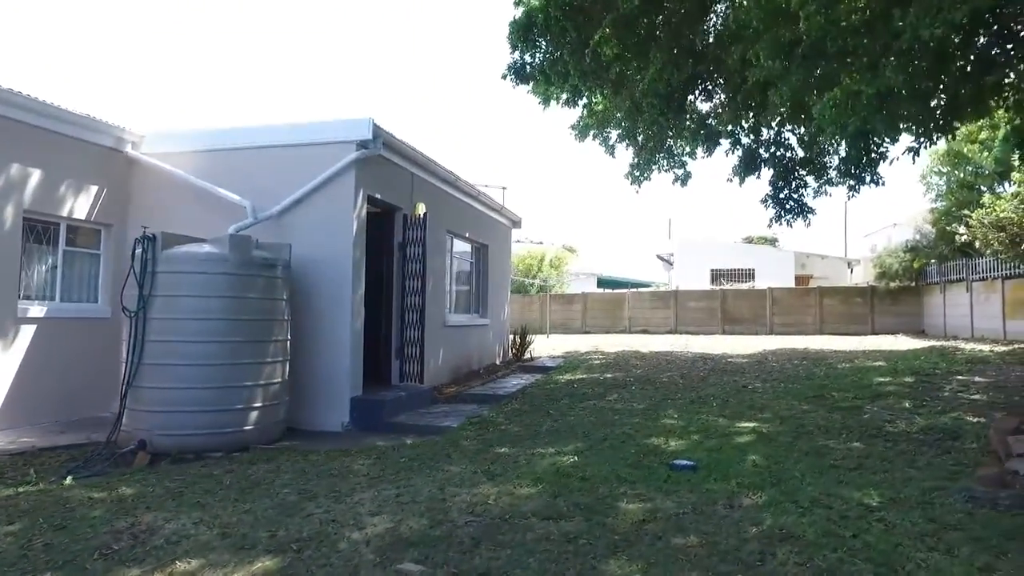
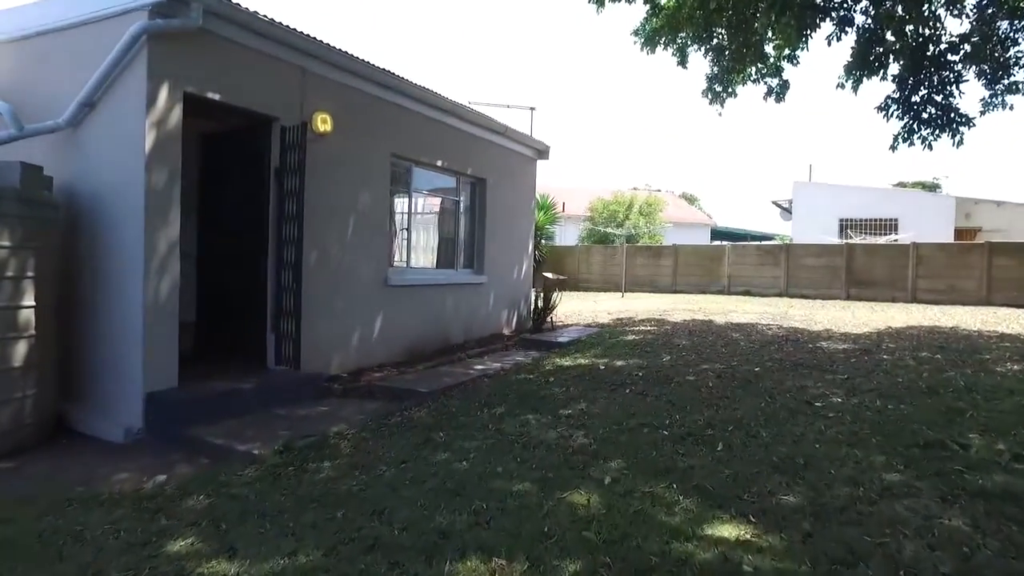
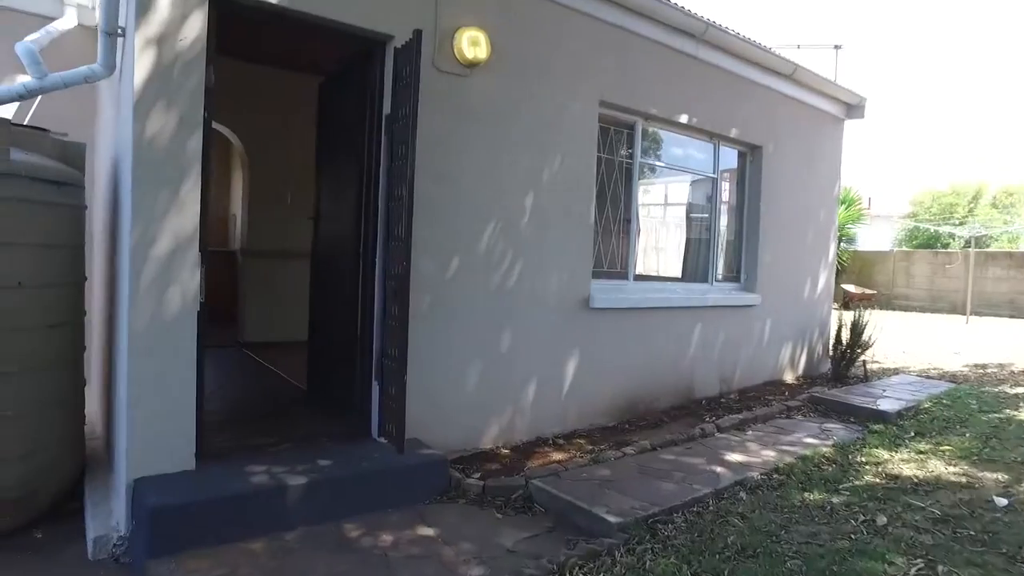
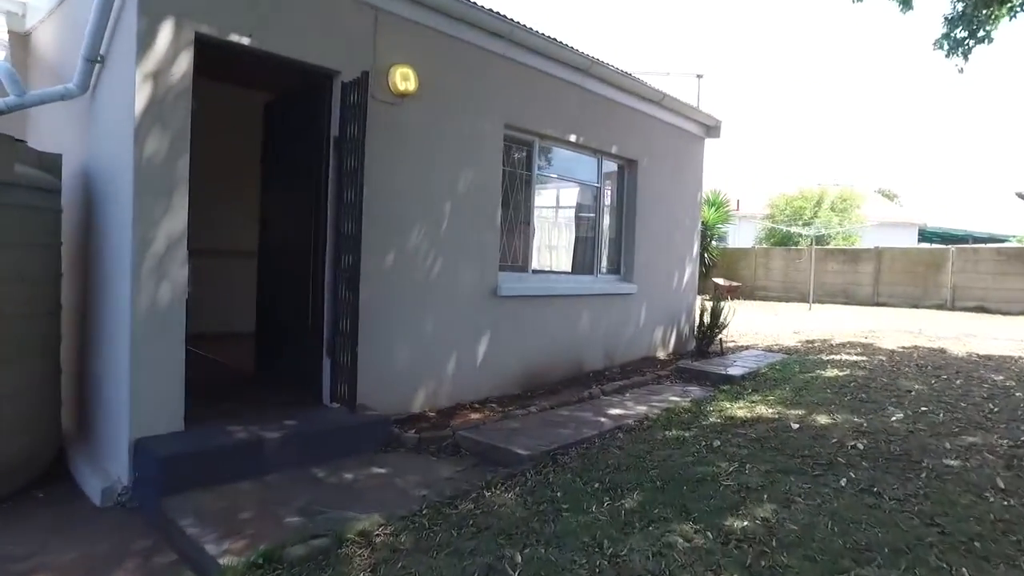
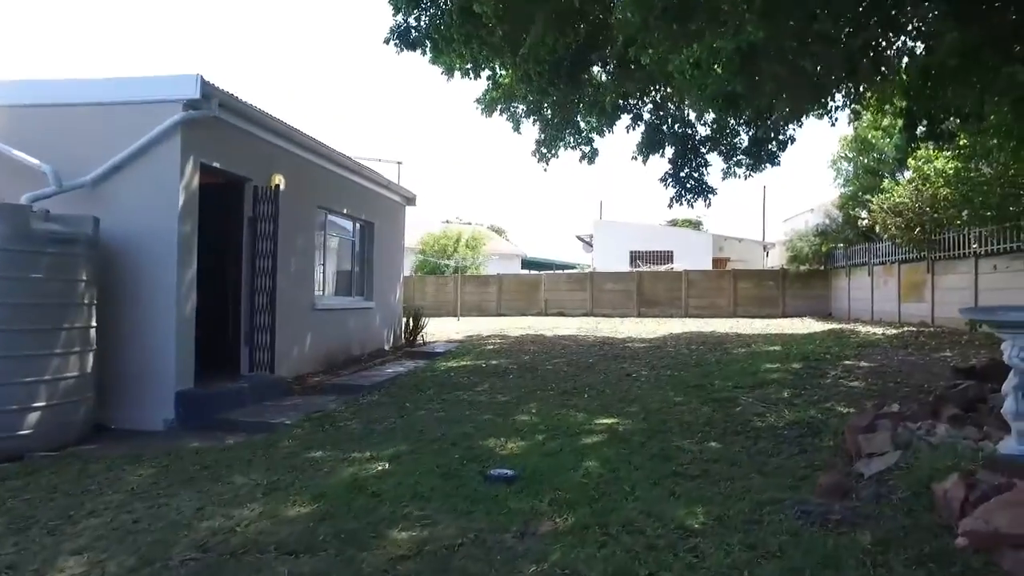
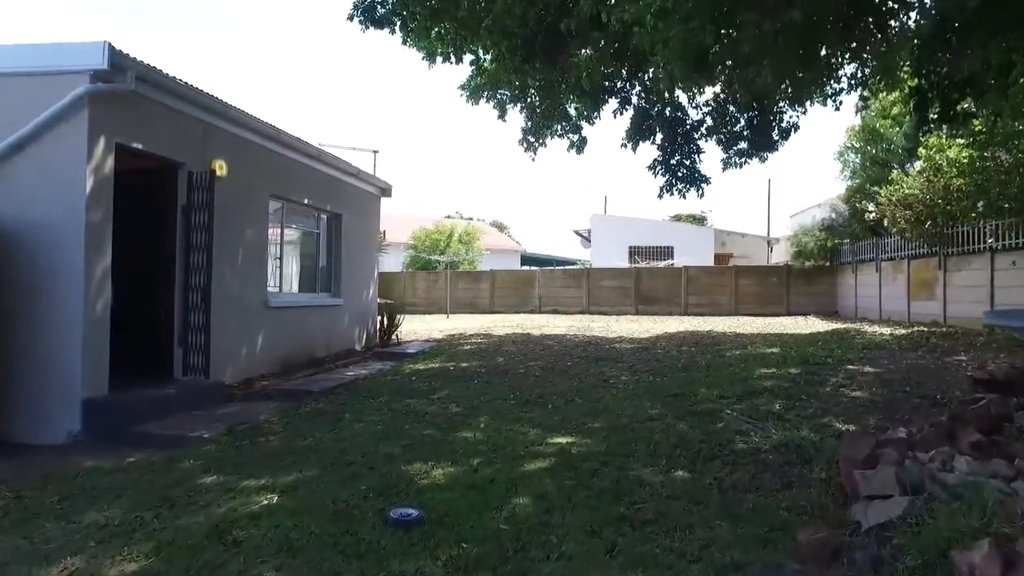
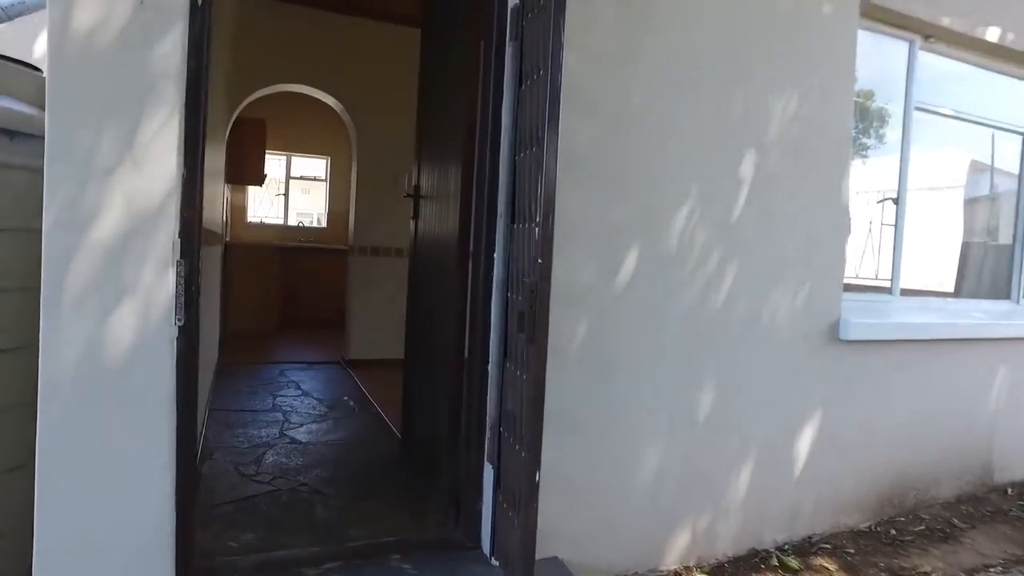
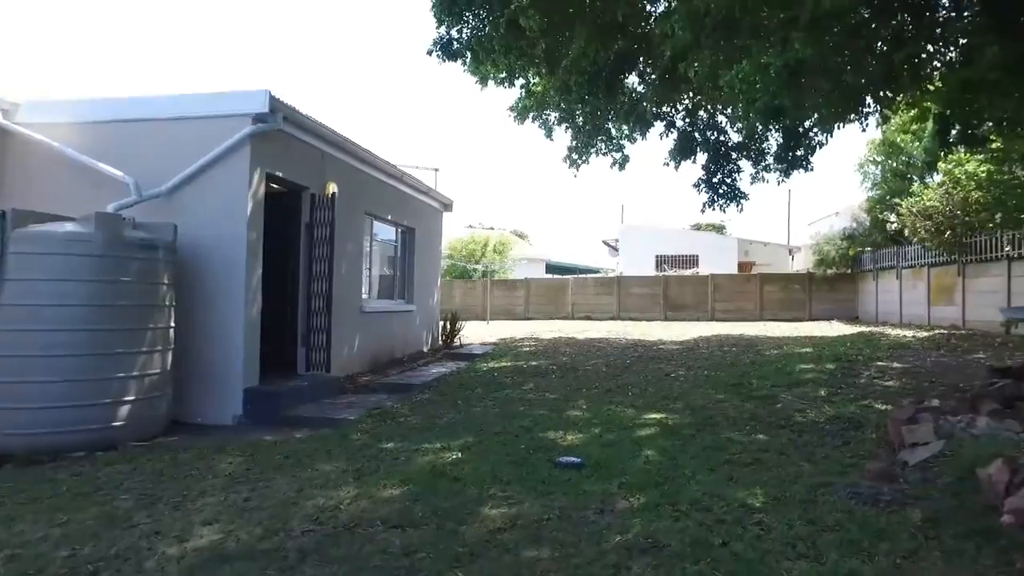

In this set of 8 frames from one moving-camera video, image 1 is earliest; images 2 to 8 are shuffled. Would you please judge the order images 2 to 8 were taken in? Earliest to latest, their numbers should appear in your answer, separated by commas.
8, 5, 6, 2, 4, 3, 7
